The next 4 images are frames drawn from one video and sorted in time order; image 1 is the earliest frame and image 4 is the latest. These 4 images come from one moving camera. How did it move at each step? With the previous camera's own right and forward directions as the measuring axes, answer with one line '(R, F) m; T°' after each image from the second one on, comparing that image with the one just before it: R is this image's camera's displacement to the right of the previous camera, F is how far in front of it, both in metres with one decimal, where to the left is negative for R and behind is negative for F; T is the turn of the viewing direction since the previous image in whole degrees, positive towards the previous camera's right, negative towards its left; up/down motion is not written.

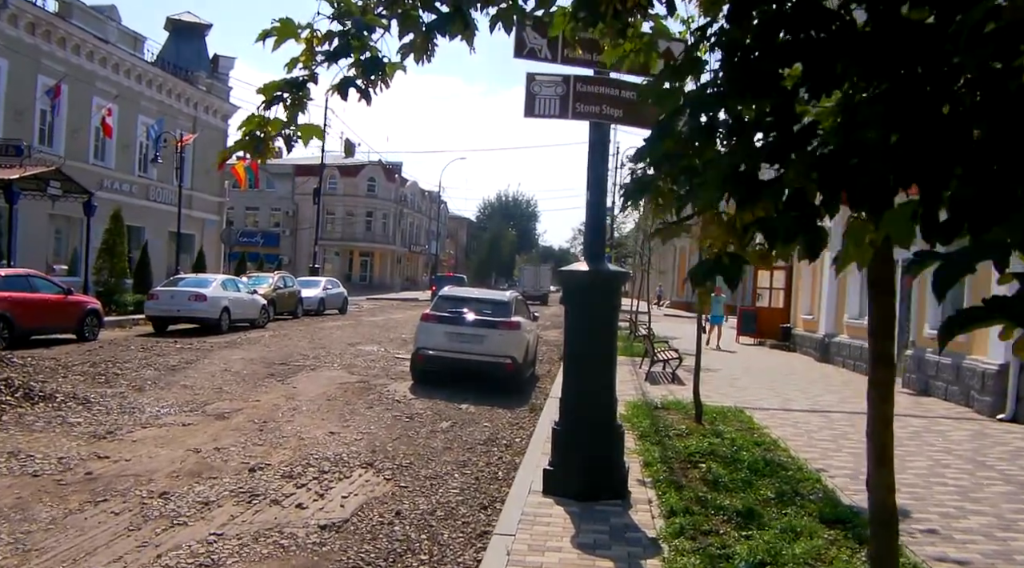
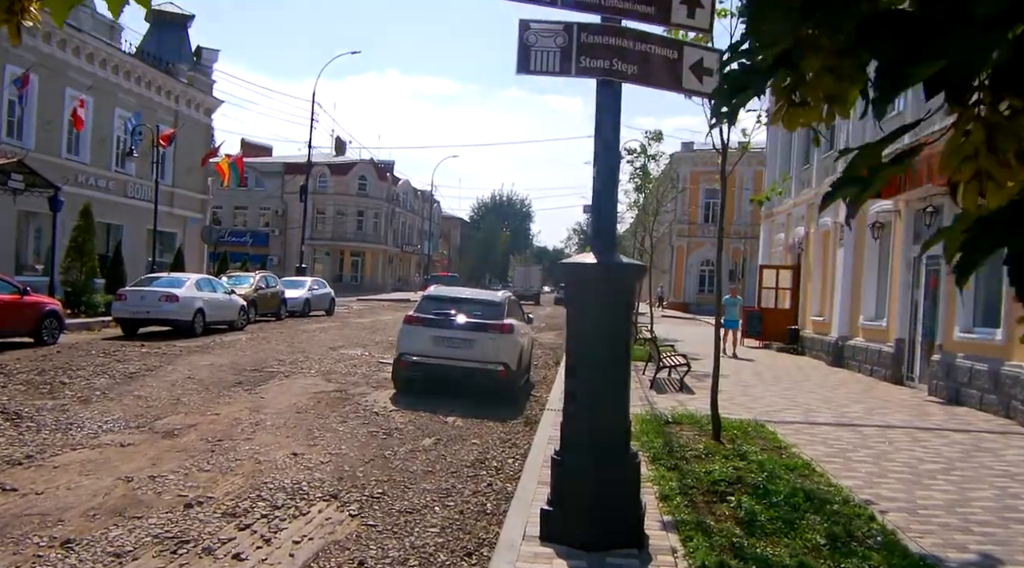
(0.0, +1.2) m; 0°
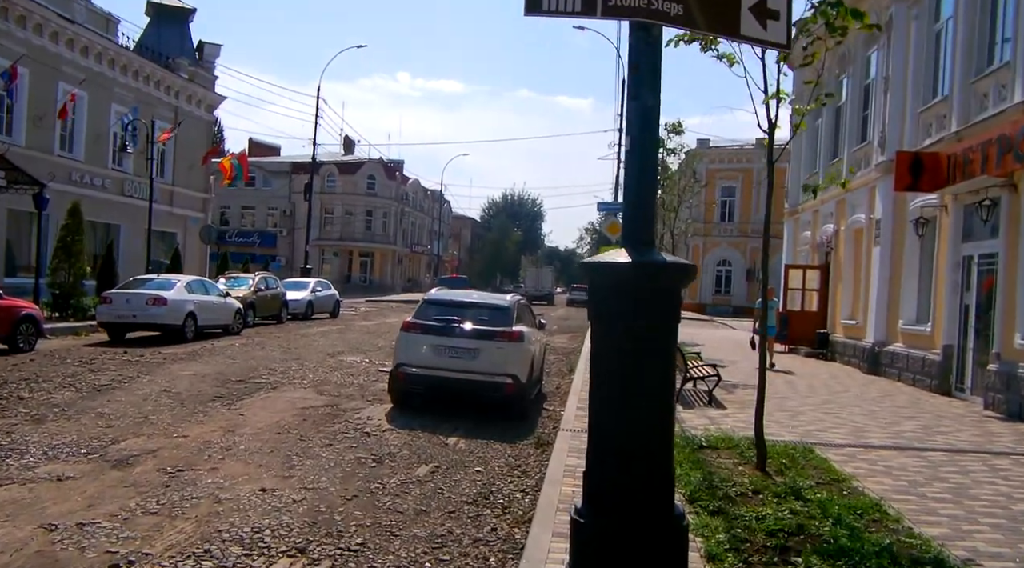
(0.0, +1.2) m; -1°
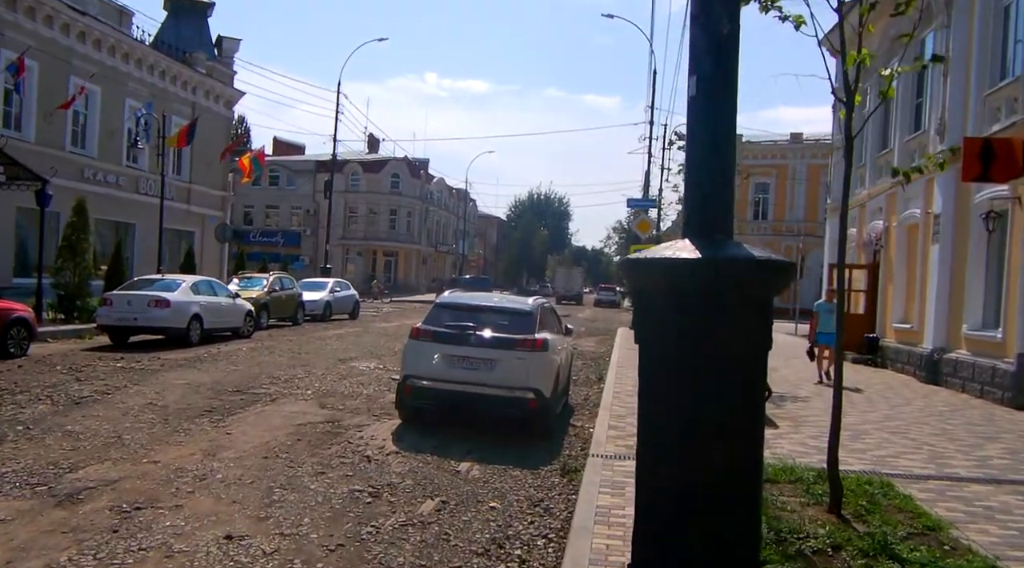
(0.0, +1.2) m; -2°
